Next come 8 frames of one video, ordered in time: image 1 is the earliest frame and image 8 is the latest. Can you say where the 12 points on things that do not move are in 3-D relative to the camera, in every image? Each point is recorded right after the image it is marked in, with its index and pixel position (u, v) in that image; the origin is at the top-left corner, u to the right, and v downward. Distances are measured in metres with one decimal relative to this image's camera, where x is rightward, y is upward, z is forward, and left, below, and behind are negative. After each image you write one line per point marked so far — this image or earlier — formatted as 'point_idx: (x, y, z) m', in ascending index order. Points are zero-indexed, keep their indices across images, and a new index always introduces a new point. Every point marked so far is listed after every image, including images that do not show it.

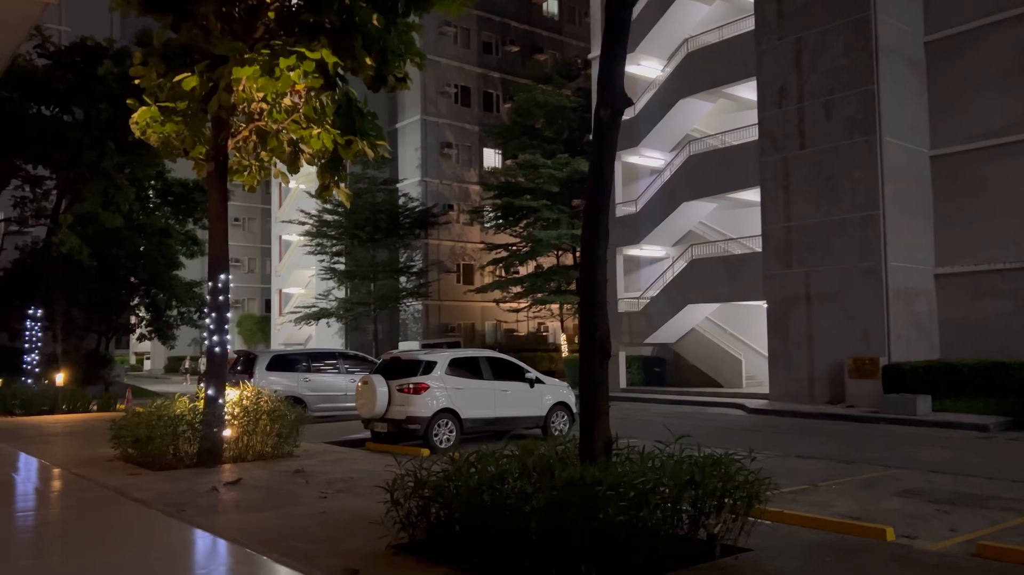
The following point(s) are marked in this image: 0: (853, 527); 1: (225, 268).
0: (+3.4, -2.4, +7.9) m
1: (-3.9, +0.3, +10.7) m
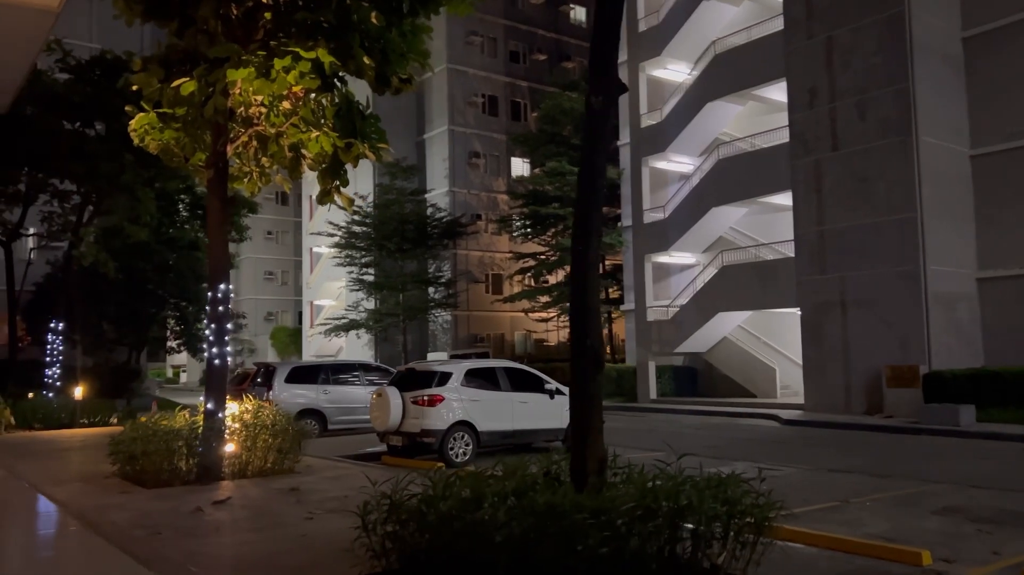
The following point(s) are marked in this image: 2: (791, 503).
0: (+3.4, -2.4, +7.3) m
1: (-3.8, +0.1, +10.4) m
2: (+3.4, -2.7, +10.0) m
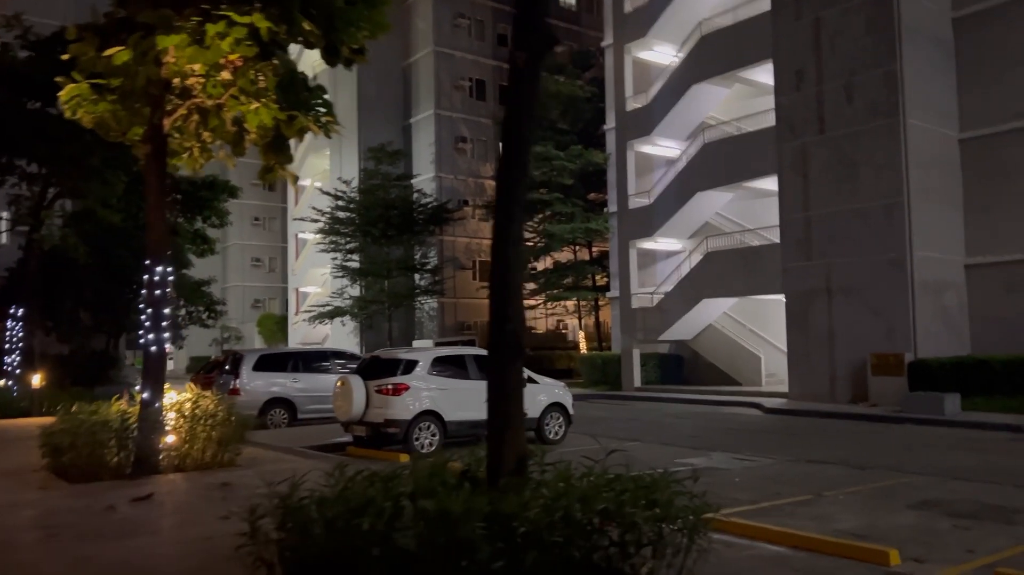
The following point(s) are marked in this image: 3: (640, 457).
0: (+2.9, -2.2, +6.9) m
1: (-4.3, +0.3, +9.9) m
2: (+2.9, -2.5, +9.5) m
3: (+2.1, -2.9, +13.7) m
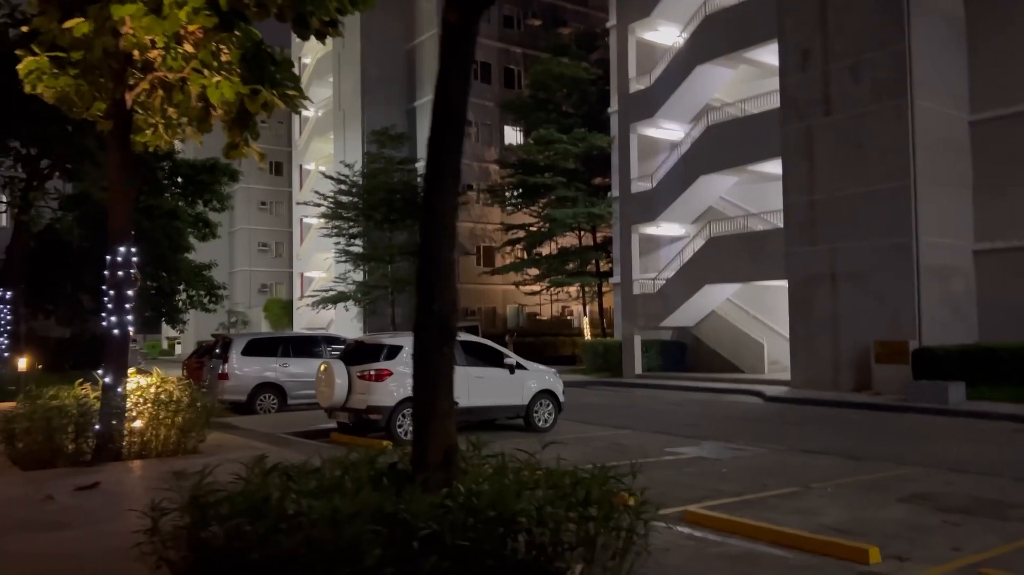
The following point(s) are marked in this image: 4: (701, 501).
0: (+2.6, -2.1, +6.5) m
1: (-4.6, +0.6, +9.6) m
2: (+2.6, -2.3, +9.2) m
3: (+1.9, -2.6, +13.3) m
4: (+2.0, -2.3, +8.7) m
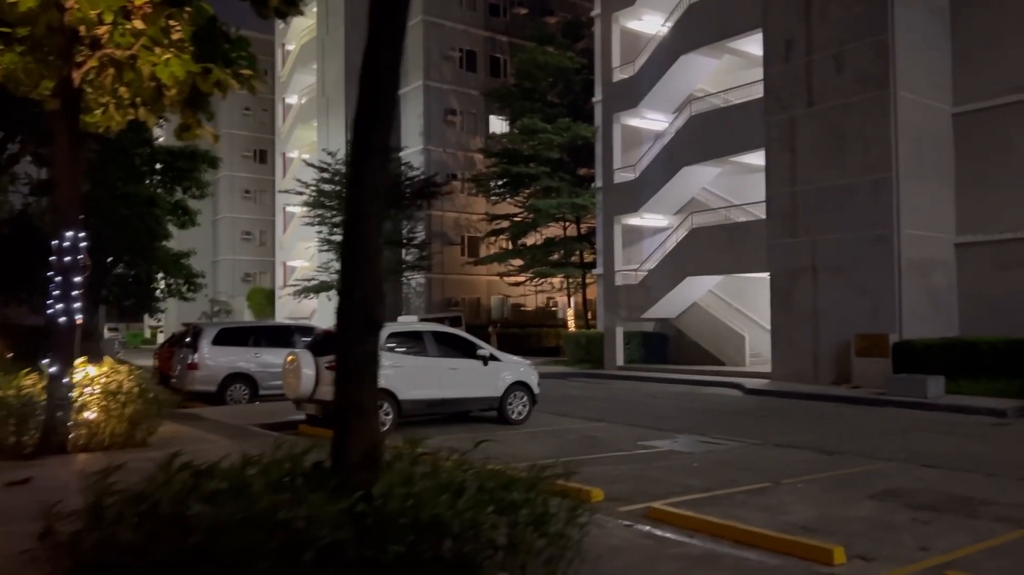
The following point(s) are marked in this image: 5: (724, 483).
0: (+2.2, -2.0, +6.3) m
1: (-5.0, +0.7, +9.3) m
2: (+2.2, -2.2, +9.0) m
3: (+1.5, -2.5, +13.1) m
4: (+1.6, -2.2, +8.5) m
5: (+2.4, -2.3, +9.3) m
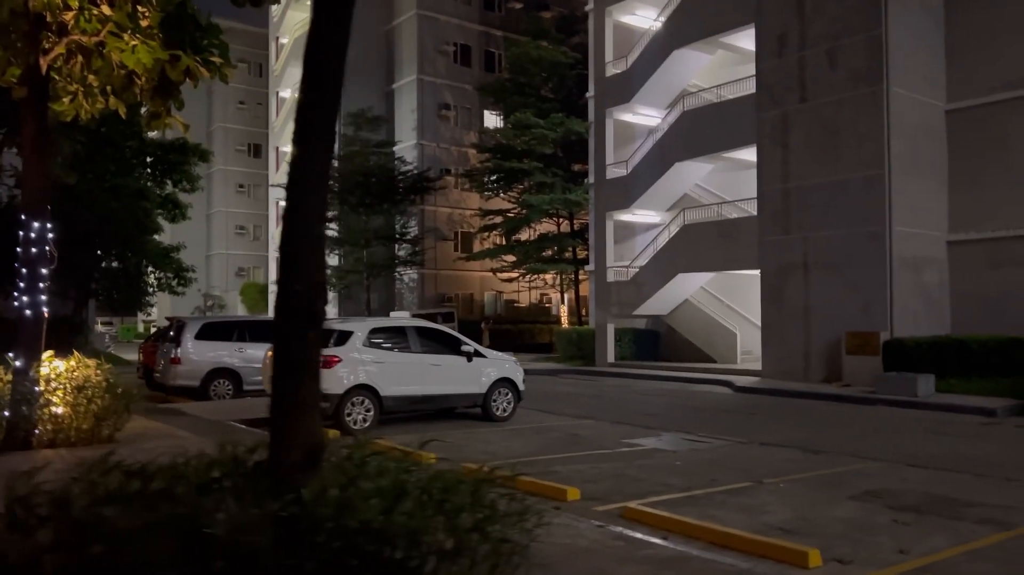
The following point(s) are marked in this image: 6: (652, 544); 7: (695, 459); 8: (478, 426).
0: (+2.0, -2.0, +6.1) m
1: (-5.2, +0.8, +9.1) m
2: (+2.0, -2.2, +8.8) m
3: (+1.2, -2.4, +12.9) m
4: (+1.4, -2.2, +8.3) m
5: (+2.2, -2.2, +9.1) m
6: (+1.1, -2.1, +6.6) m
7: (+2.5, -2.3, +11.0) m
8: (-0.6, -2.3, +13.7) m
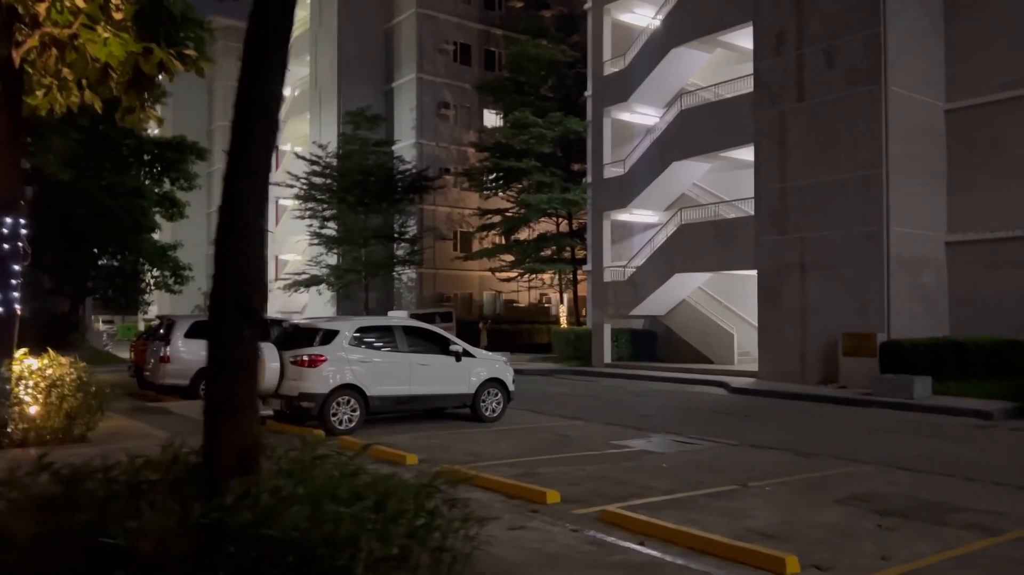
0: (+1.8, -2.0, +6.0) m
1: (-5.4, +0.8, +8.9) m
2: (+1.7, -2.2, +8.6) m
3: (+1.0, -2.4, +12.8) m
4: (+1.2, -2.2, +8.2) m
5: (+2.0, -2.2, +9.0) m
6: (+0.9, -2.1, +6.4) m
7: (+2.3, -2.3, +10.8) m
8: (-0.8, -2.3, +13.5) m
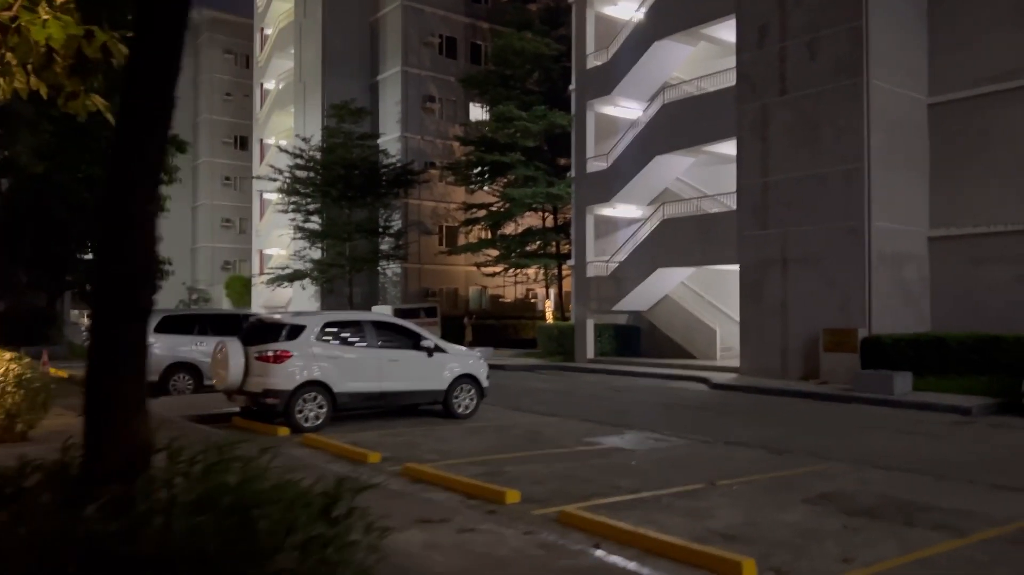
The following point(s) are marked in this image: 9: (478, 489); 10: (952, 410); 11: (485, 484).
0: (+1.4, -1.9, +5.8) m
1: (-5.8, +0.9, +8.6) m
2: (+1.3, -2.1, +8.4) m
3: (+0.5, -2.3, +12.6) m
4: (+0.8, -2.1, +8.0) m
5: (+1.6, -2.1, +8.8) m
6: (+0.5, -2.0, +6.2) m
7: (+1.9, -2.2, +10.6) m
8: (-1.2, -2.2, +13.3) m
9: (-0.3, -2.0, +7.9) m
10: (+8.6, -2.4, +15.8) m
11: (-0.3, -2.0, +8.1) m
